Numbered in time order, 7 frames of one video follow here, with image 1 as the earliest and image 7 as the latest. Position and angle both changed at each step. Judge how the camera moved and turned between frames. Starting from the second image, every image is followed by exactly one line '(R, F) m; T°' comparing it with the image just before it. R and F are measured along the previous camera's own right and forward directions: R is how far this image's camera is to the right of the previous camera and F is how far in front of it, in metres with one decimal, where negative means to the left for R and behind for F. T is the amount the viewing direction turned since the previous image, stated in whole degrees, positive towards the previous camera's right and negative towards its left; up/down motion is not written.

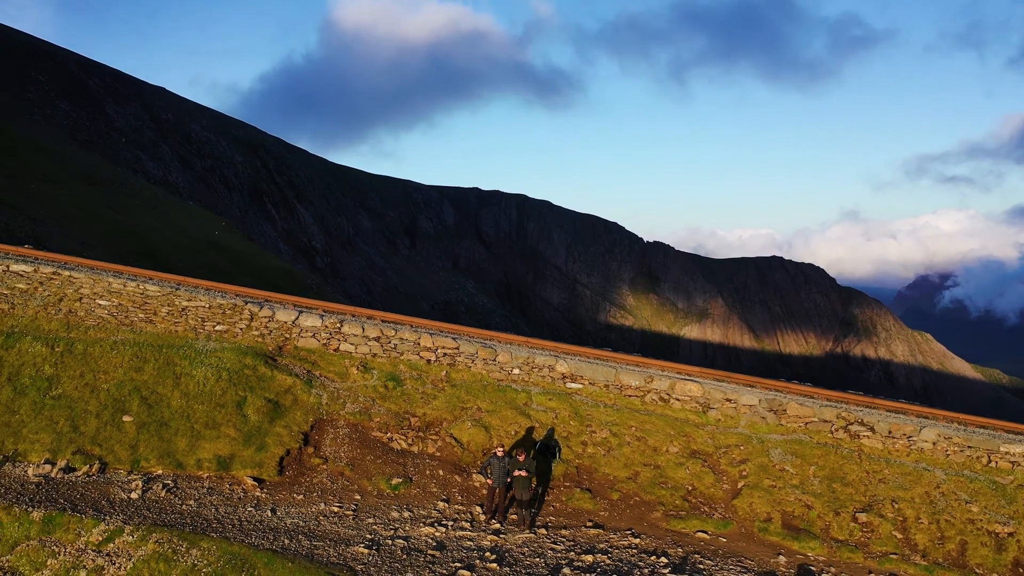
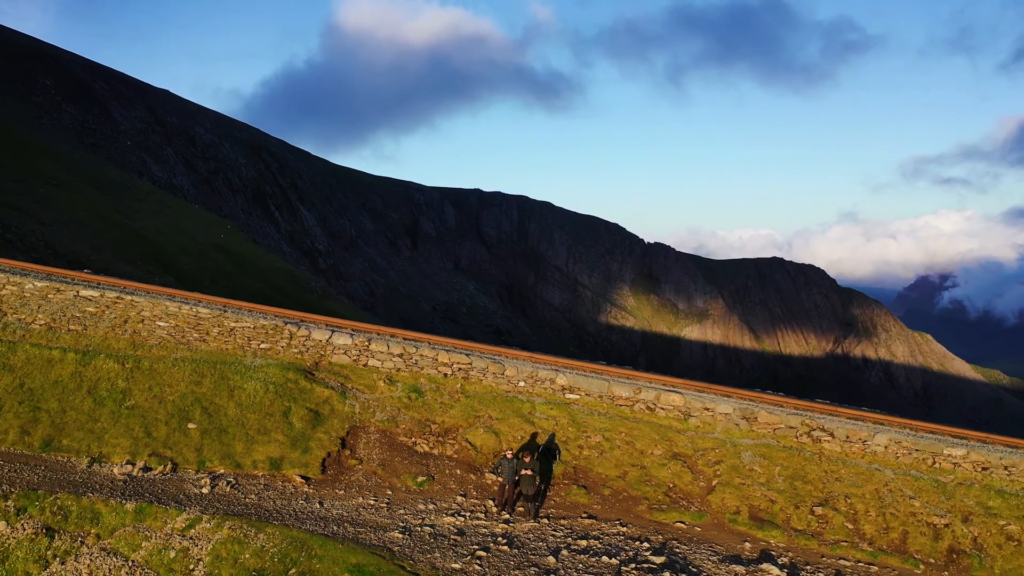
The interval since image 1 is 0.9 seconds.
(-0.1, -1.2) m; 0°
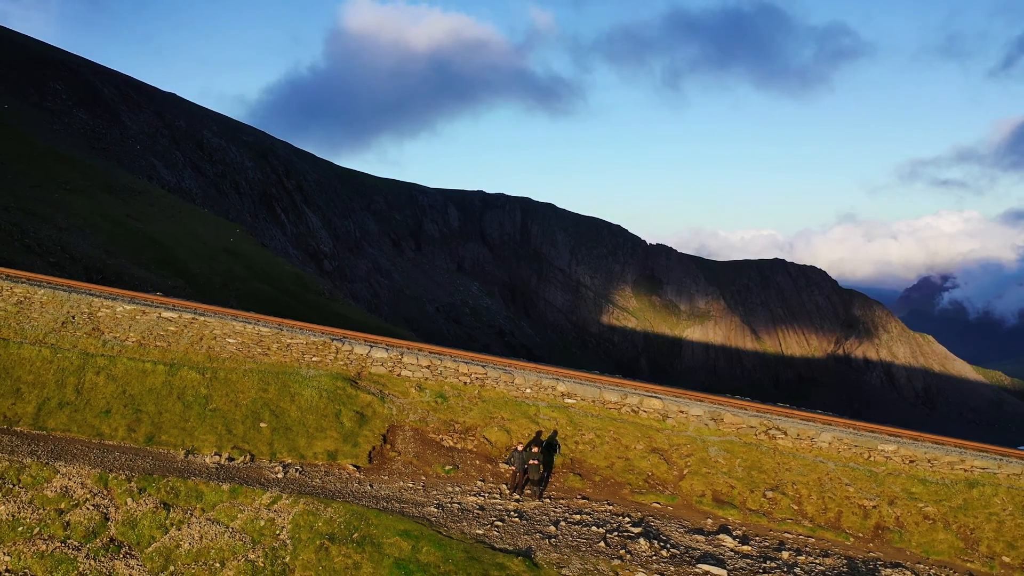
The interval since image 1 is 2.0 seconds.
(-0.1, -2.0) m; 0°
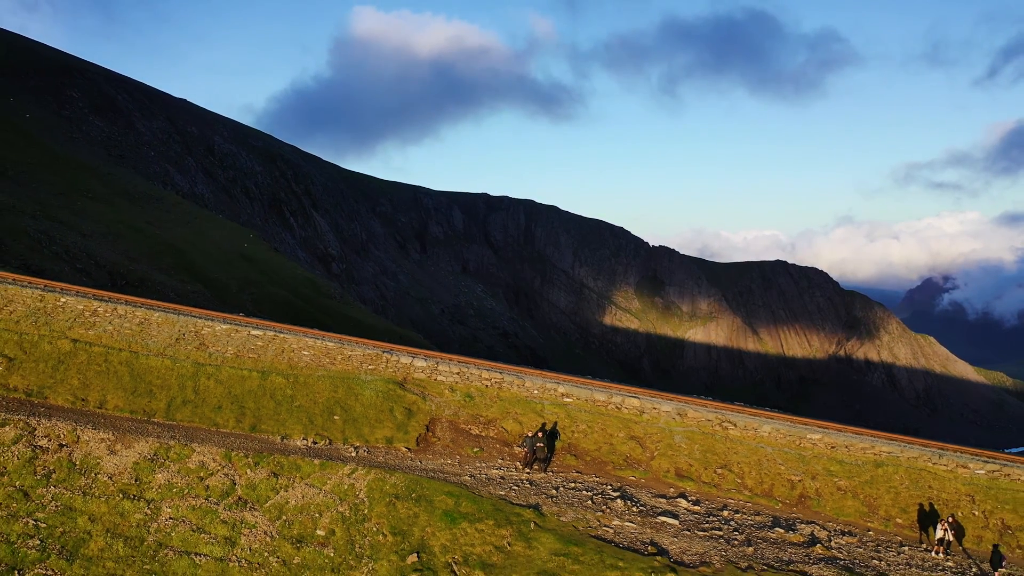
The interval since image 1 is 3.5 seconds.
(-0.2, -3.3) m; 0°
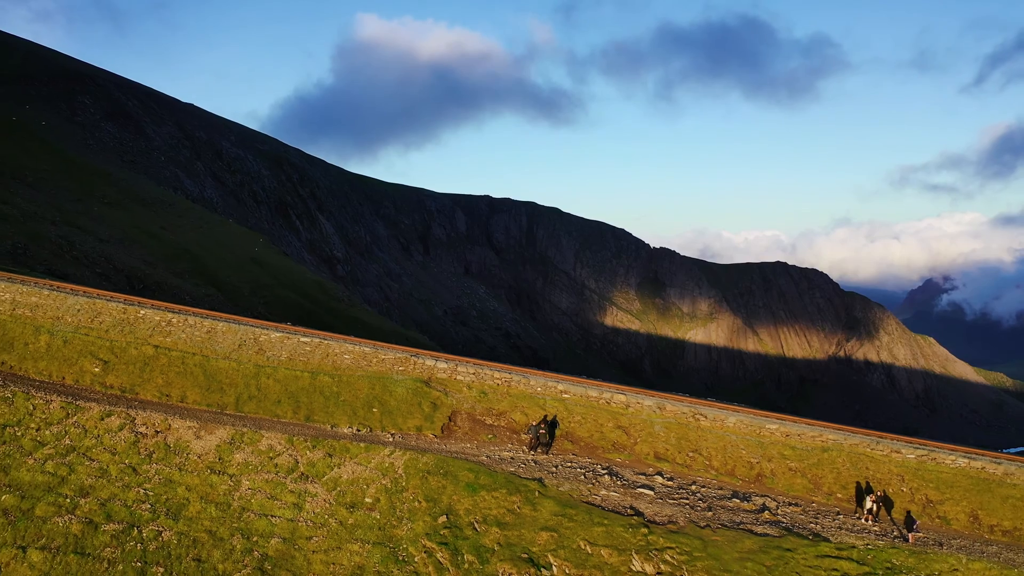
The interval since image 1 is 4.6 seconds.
(-0.2, -2.9) m; 0°
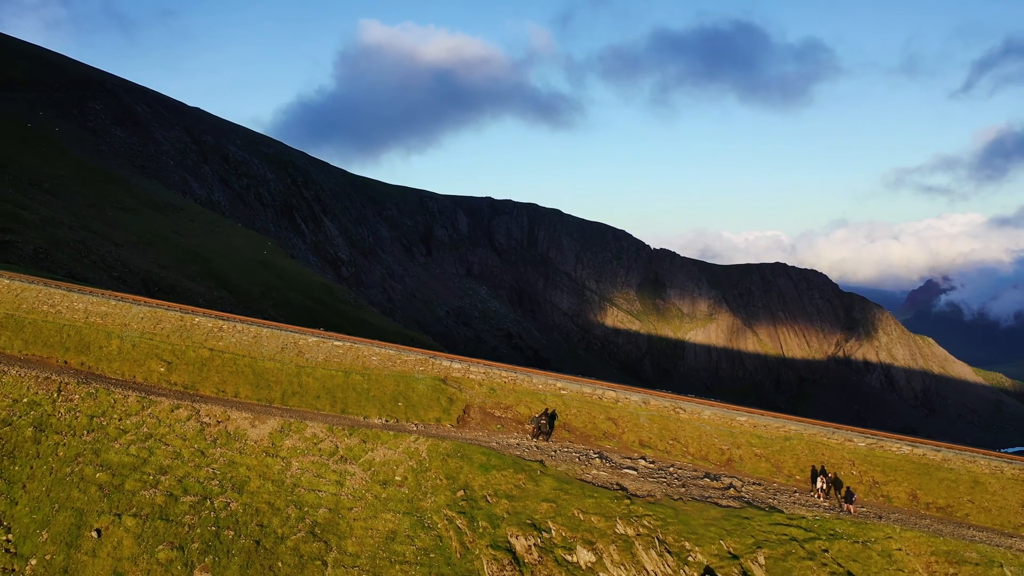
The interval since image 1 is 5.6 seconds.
(-0.1, -2.8) m; 0°
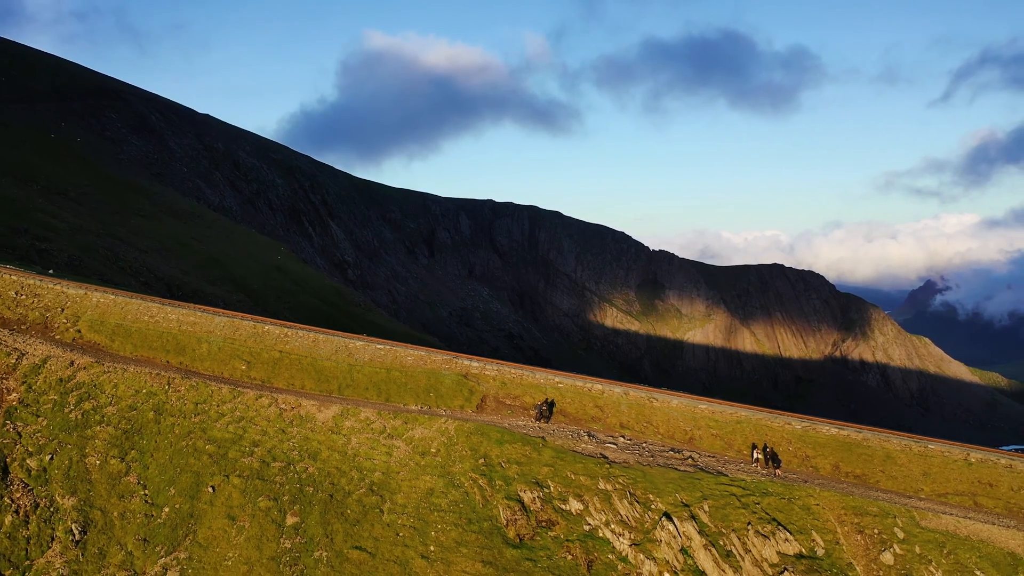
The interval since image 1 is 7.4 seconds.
(-0.3, -5.2) m; 0°
